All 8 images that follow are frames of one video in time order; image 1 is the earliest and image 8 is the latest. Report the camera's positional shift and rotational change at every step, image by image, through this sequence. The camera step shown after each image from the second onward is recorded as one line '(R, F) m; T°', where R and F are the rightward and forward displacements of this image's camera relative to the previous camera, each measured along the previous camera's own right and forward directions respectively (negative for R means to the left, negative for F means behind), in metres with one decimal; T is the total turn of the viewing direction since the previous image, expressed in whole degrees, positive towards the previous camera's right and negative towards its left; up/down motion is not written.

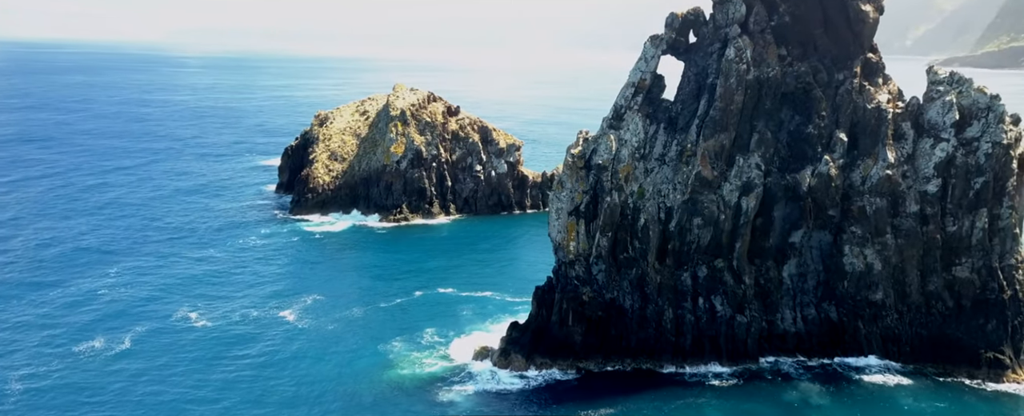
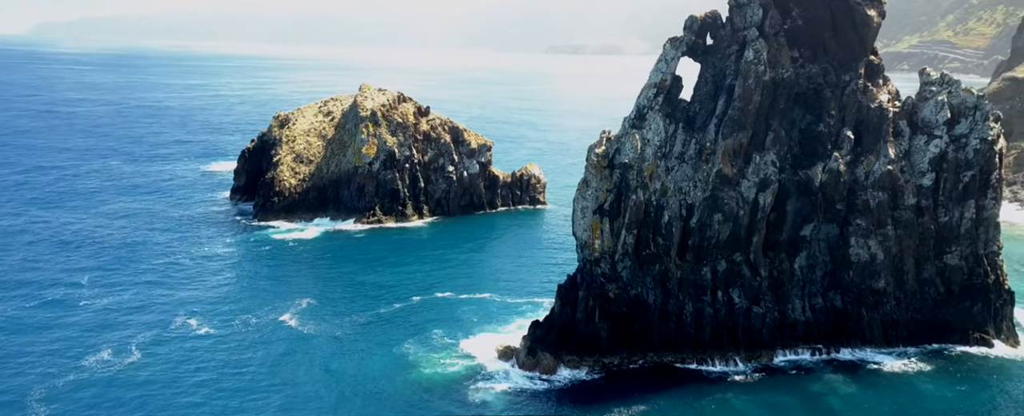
(-7.1, +0.4) m; +7°
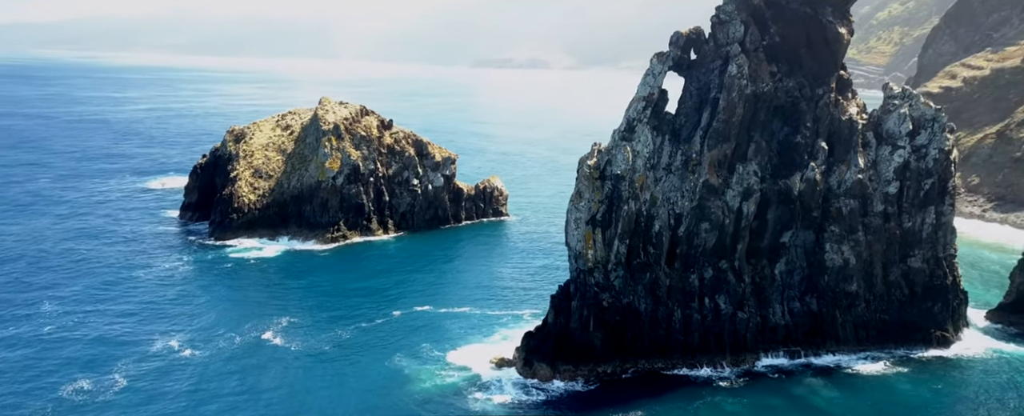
(-4.2, -0.2) m; +6°
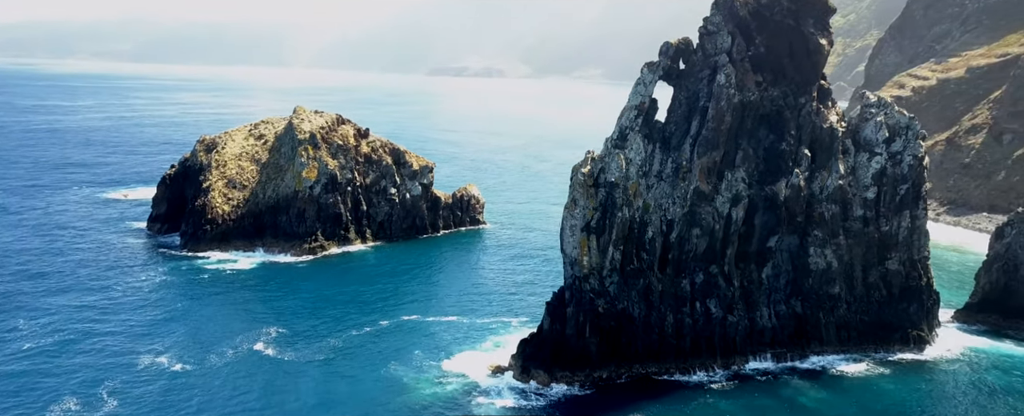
(-2.6, -0.2) m; +3°
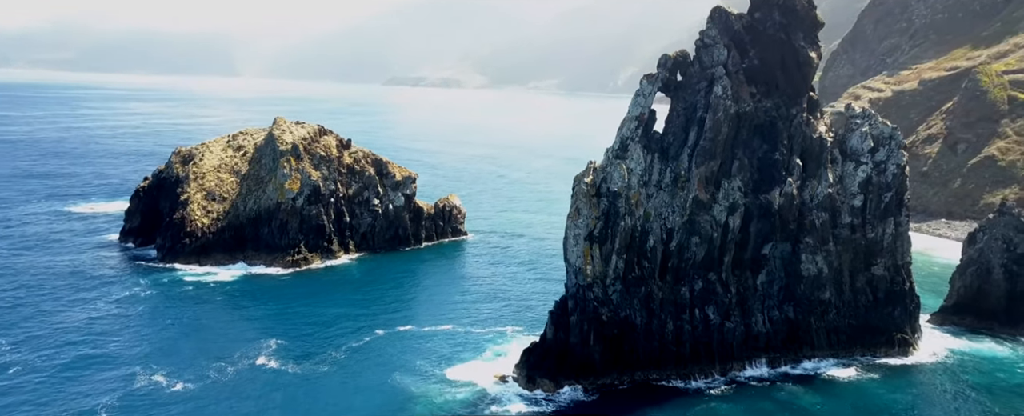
(-3.1, -0.2) m; +3°
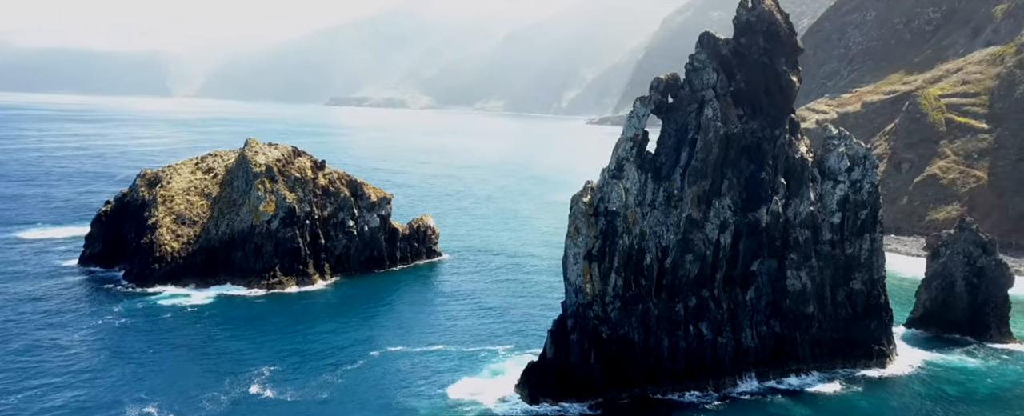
(-3.7, -0.2) m; +4°
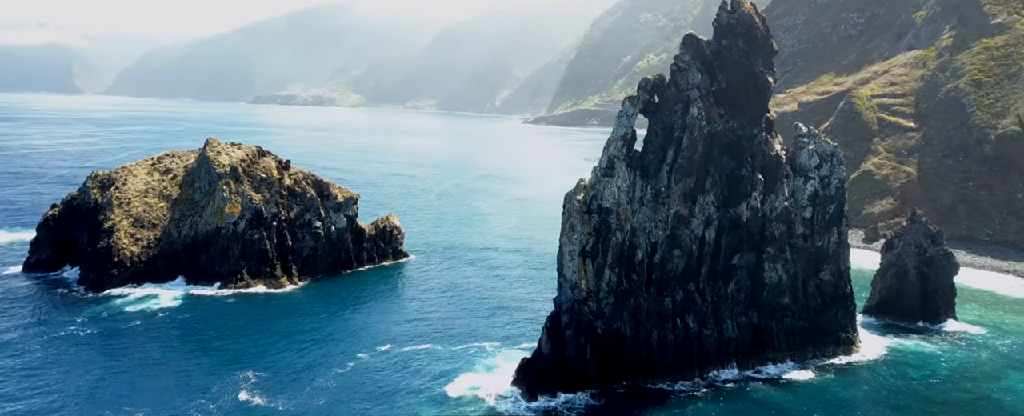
(-4.3, -0.2) m; +5°
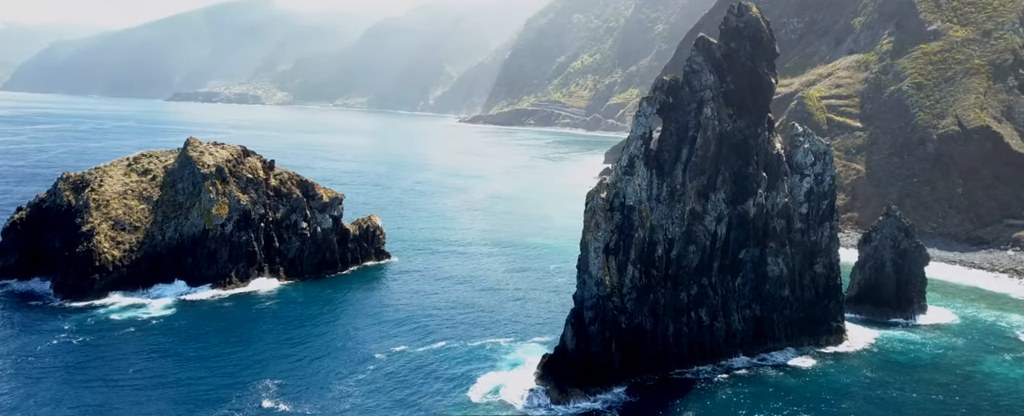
(-6.4, -0.2) m; +5°
